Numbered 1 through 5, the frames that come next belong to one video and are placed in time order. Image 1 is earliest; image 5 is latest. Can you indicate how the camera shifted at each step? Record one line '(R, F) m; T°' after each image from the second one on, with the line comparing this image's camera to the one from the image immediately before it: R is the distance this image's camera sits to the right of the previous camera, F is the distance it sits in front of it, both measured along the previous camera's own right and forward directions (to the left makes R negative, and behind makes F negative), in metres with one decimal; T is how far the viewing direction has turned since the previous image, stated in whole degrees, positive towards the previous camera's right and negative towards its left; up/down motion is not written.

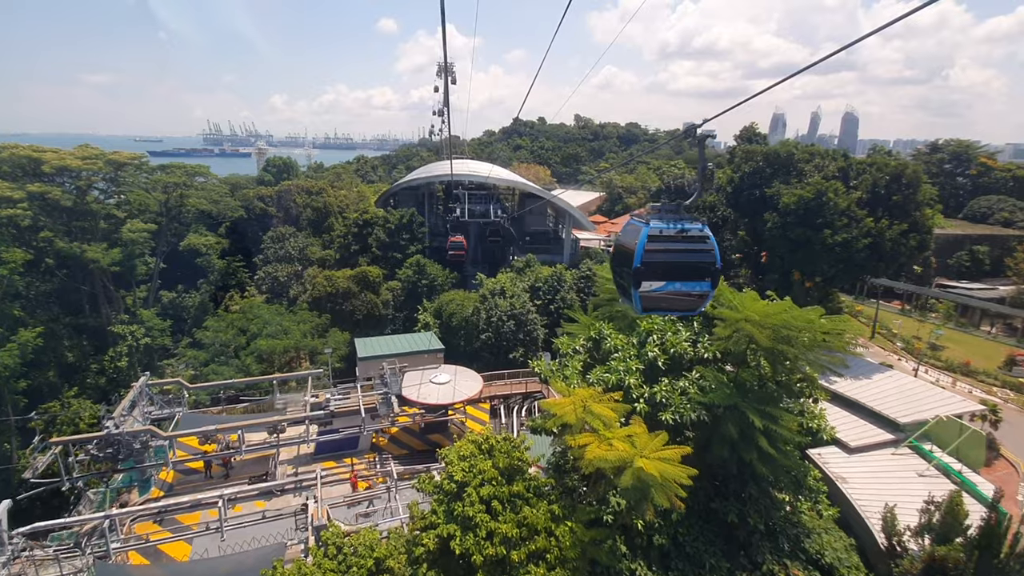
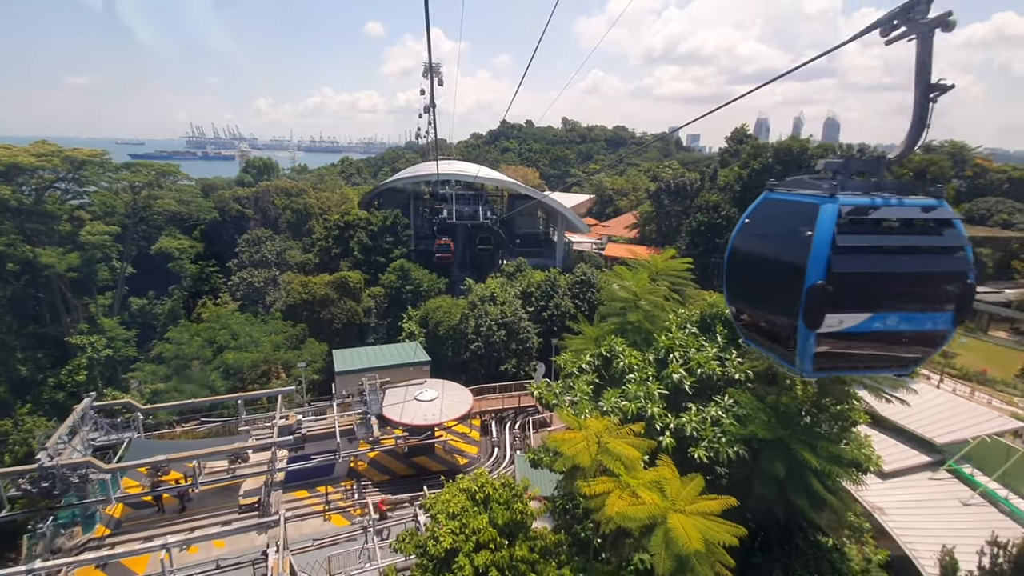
(-0.1, +1.4) m; +1°
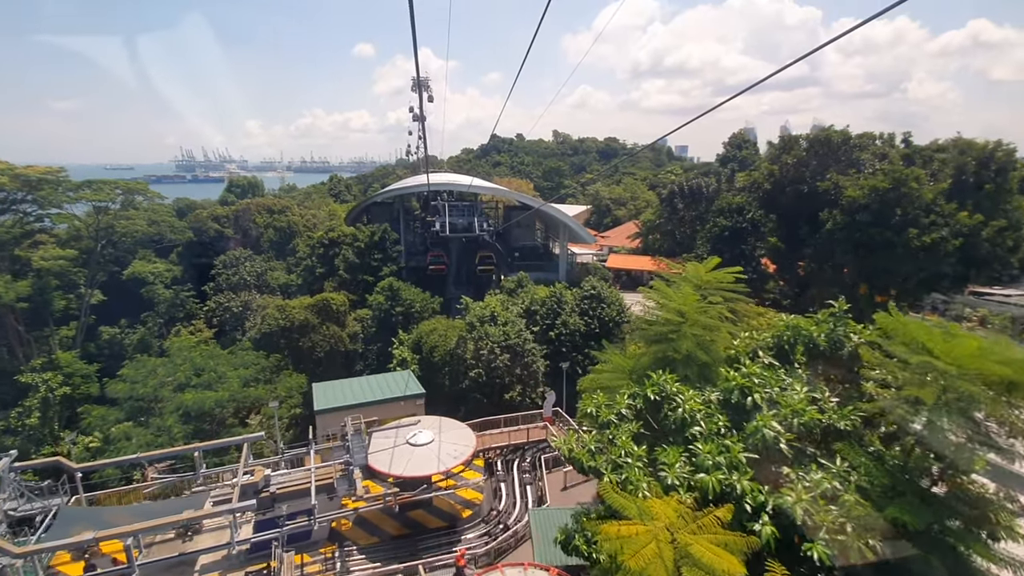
(-0.3, +2.1) m; +1°
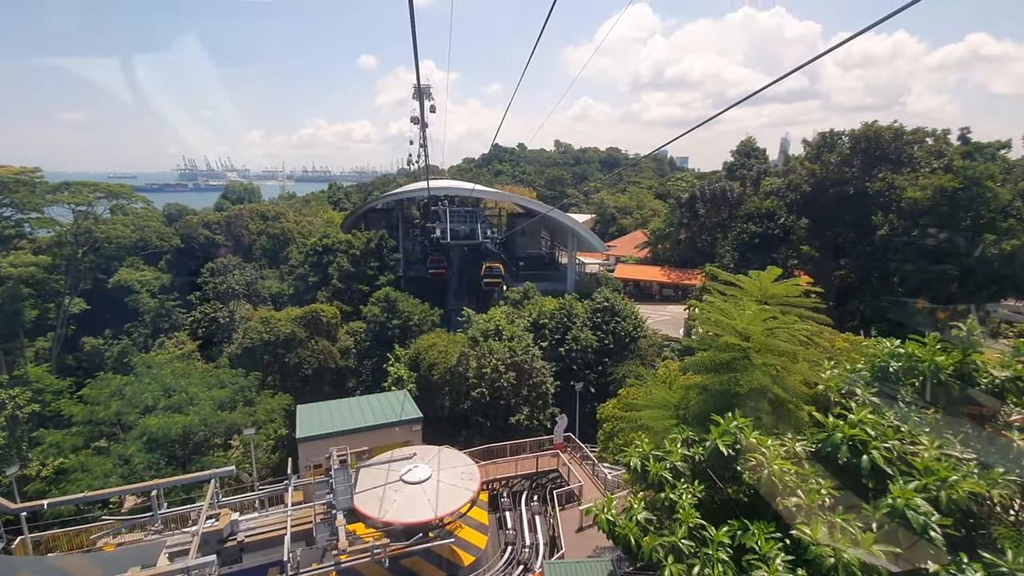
(-0.2, +1.6) m; 0°
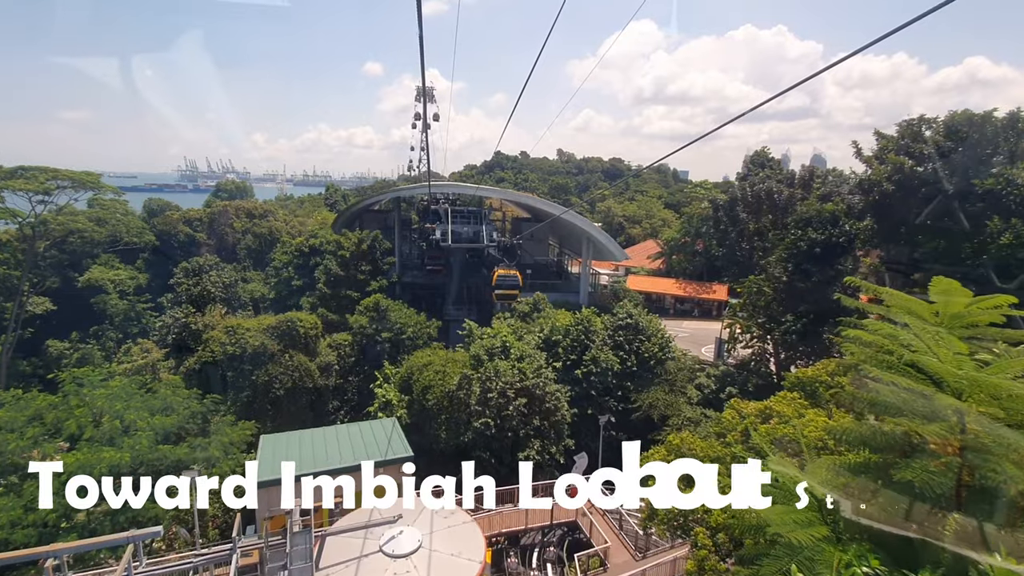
(-0.4, +2.4) m; 0°
